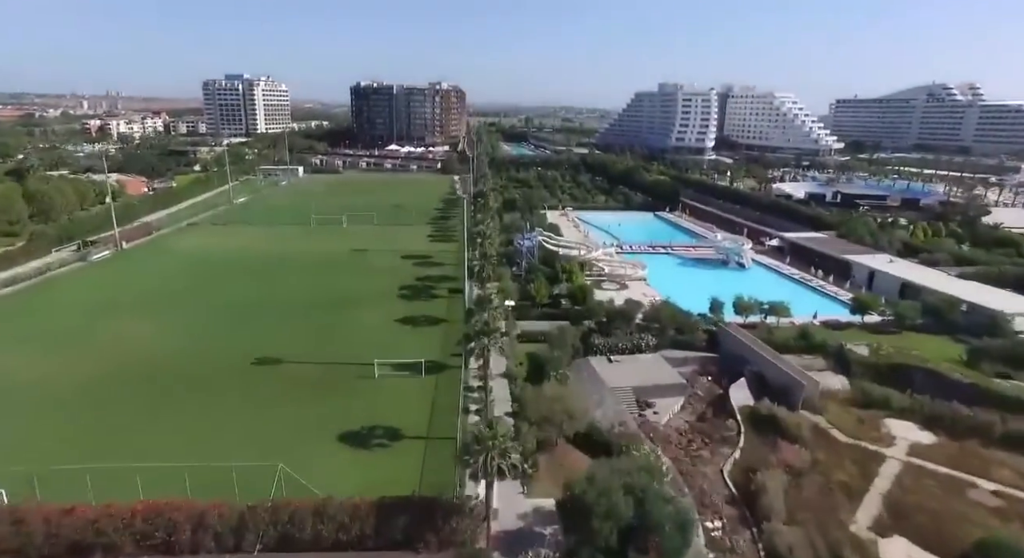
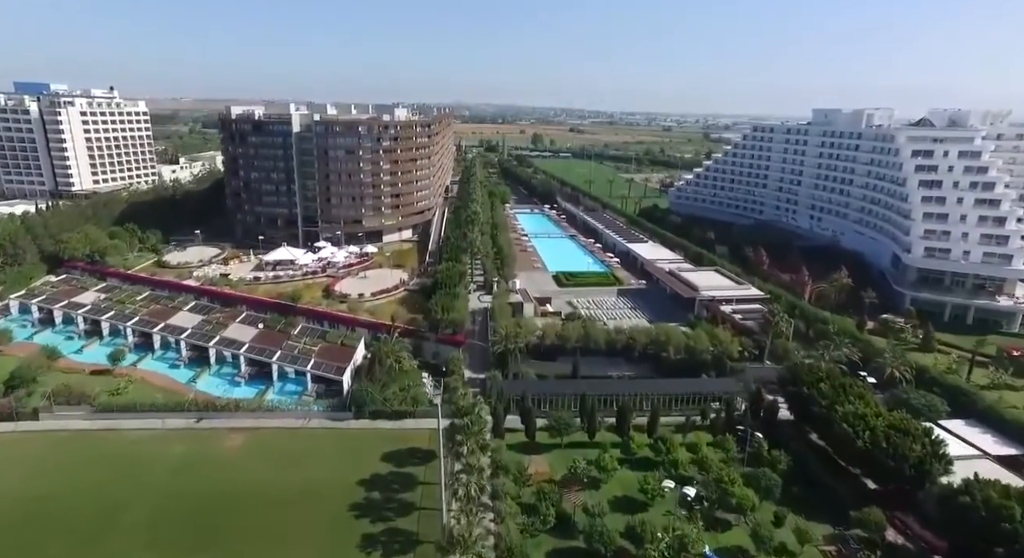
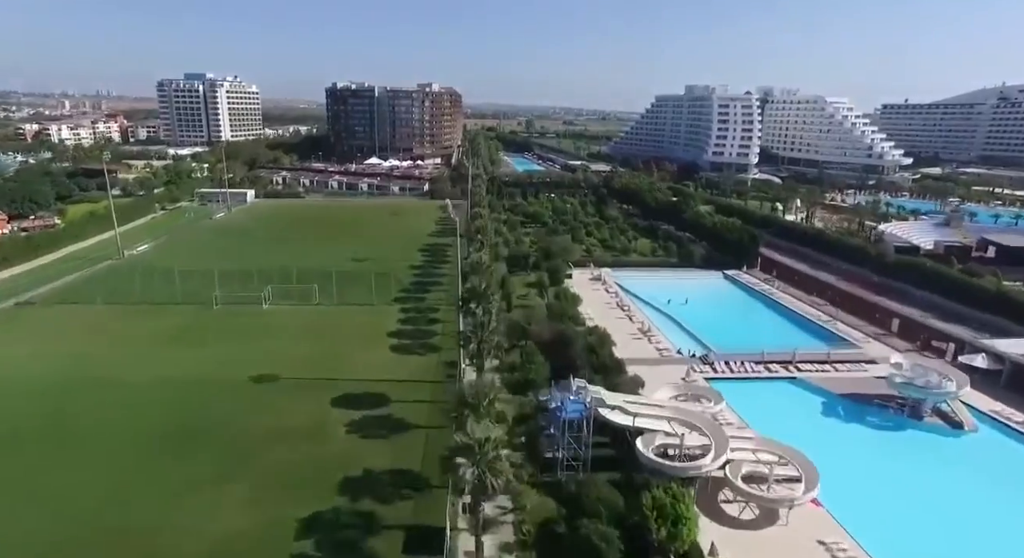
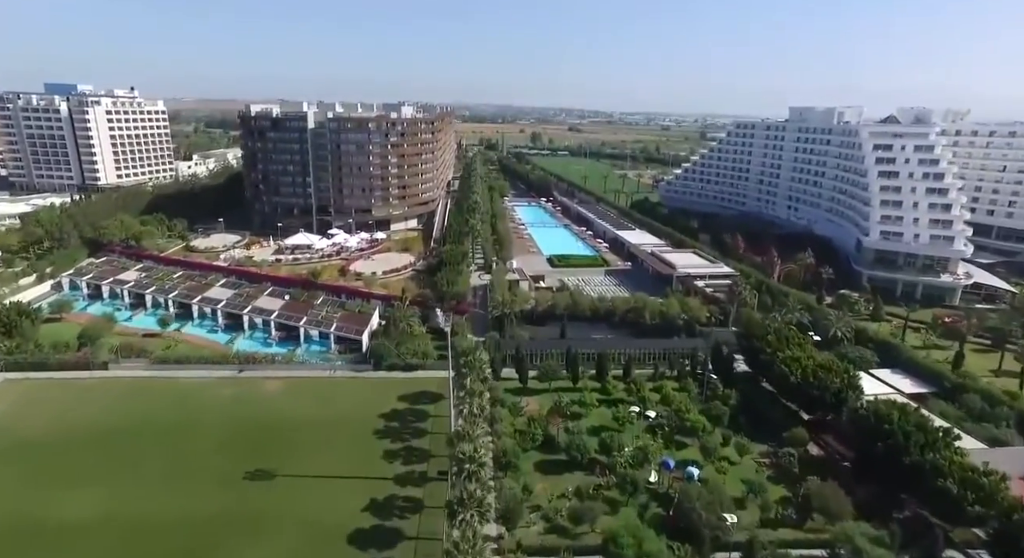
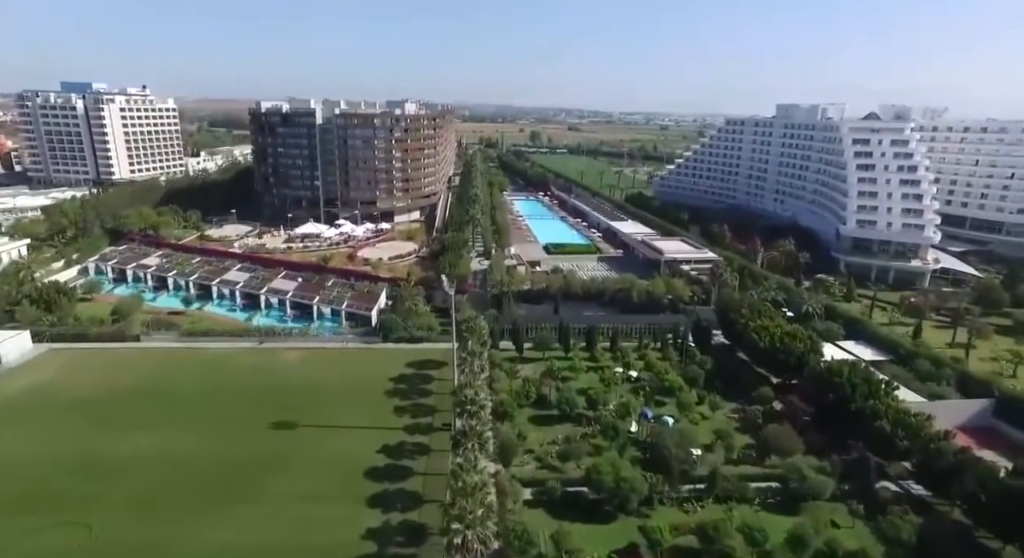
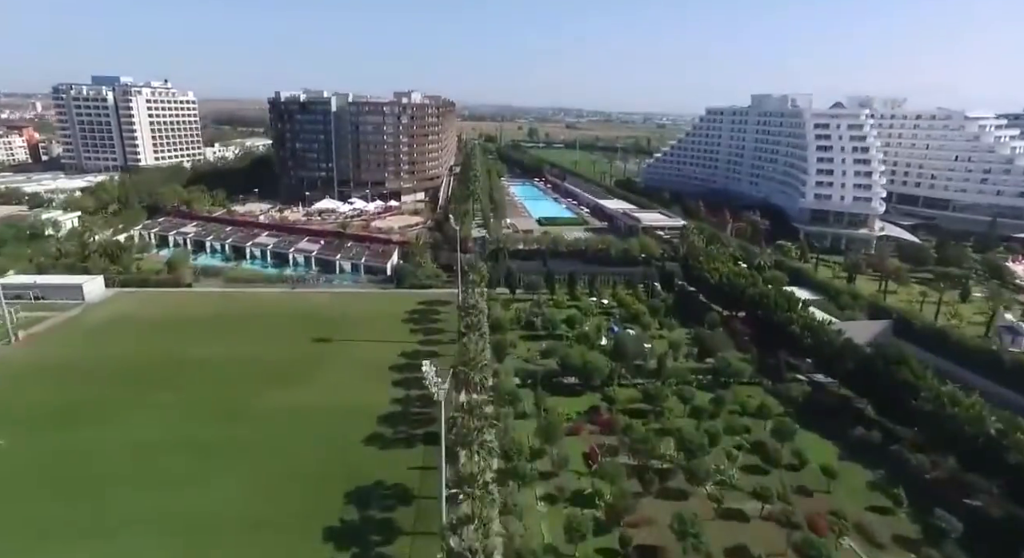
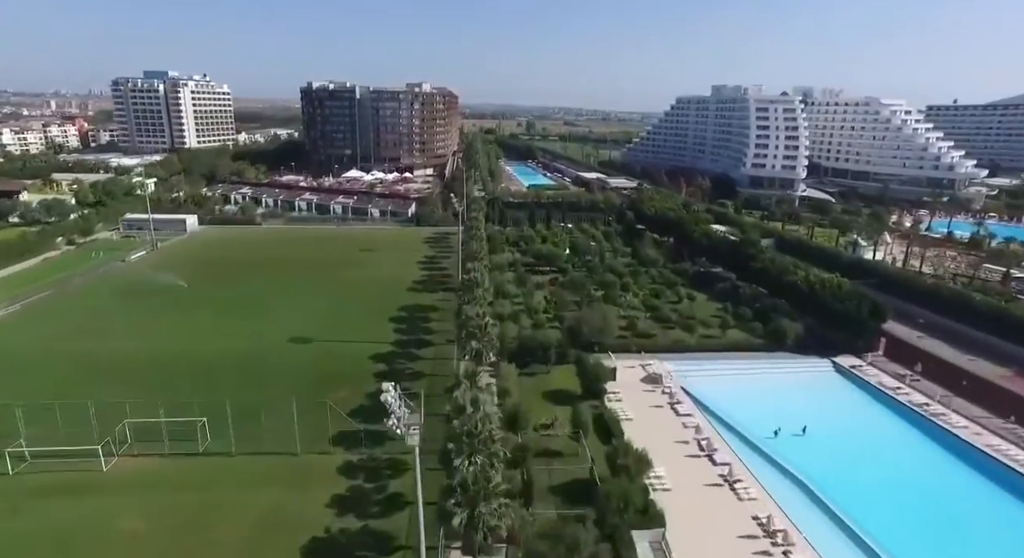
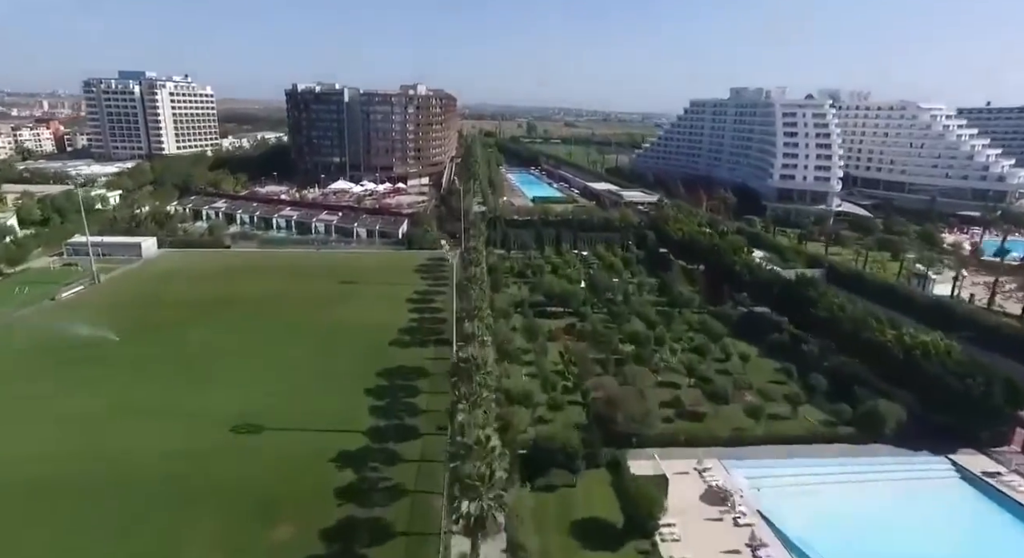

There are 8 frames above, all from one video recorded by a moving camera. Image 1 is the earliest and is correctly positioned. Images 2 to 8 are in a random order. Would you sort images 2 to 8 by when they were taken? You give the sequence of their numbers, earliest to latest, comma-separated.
3, 7, 8, 6, 5, 4, 2
